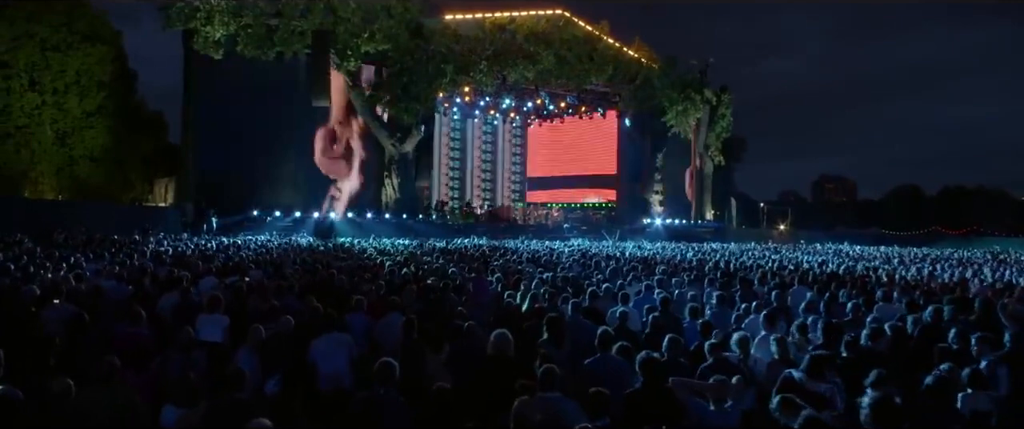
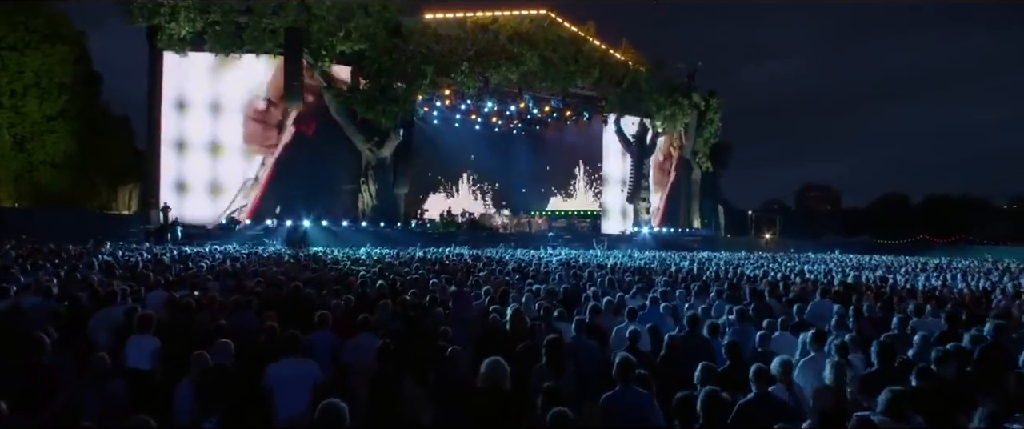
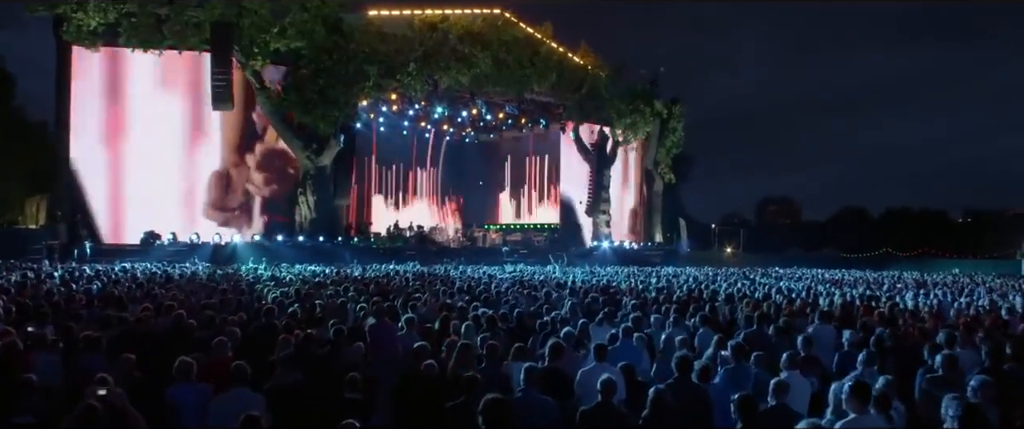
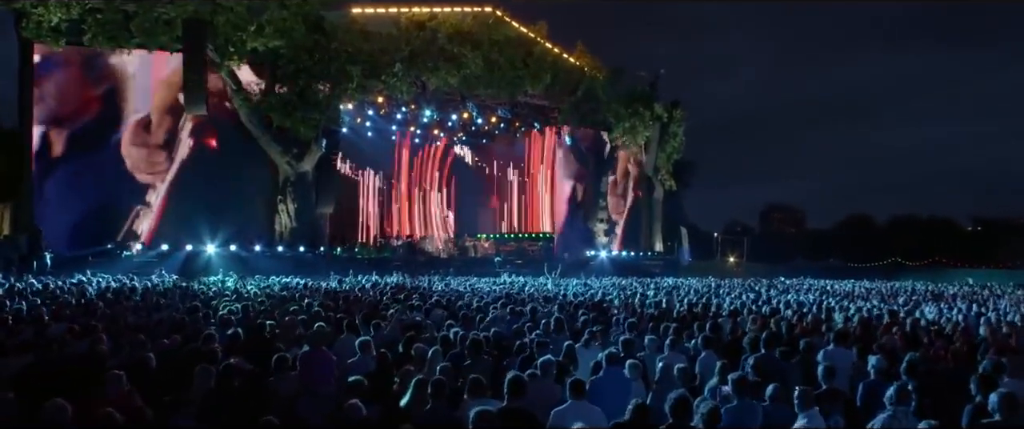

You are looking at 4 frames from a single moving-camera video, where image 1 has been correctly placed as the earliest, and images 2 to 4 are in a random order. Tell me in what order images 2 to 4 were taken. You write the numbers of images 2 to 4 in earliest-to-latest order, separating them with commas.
2, 3, 4
